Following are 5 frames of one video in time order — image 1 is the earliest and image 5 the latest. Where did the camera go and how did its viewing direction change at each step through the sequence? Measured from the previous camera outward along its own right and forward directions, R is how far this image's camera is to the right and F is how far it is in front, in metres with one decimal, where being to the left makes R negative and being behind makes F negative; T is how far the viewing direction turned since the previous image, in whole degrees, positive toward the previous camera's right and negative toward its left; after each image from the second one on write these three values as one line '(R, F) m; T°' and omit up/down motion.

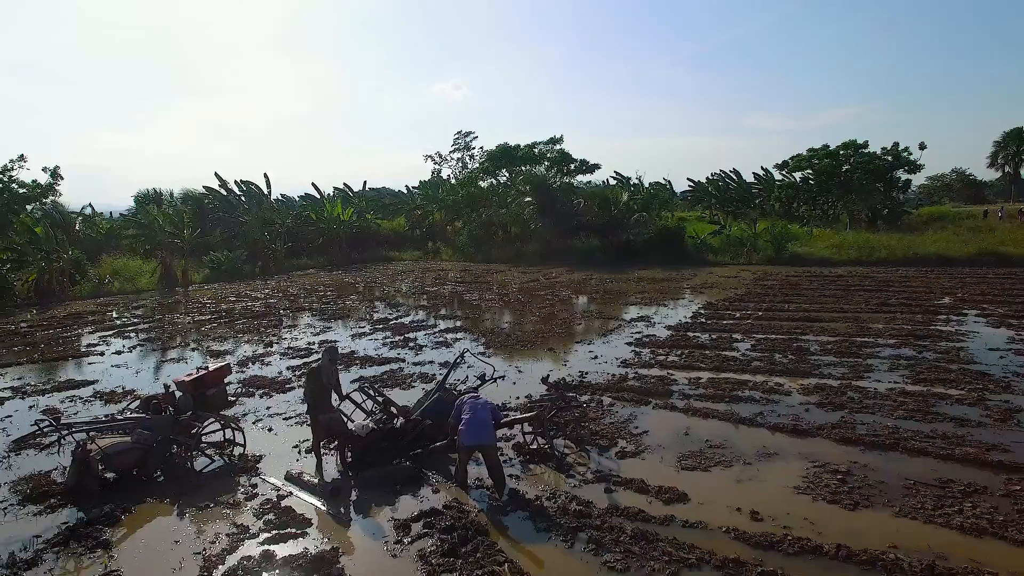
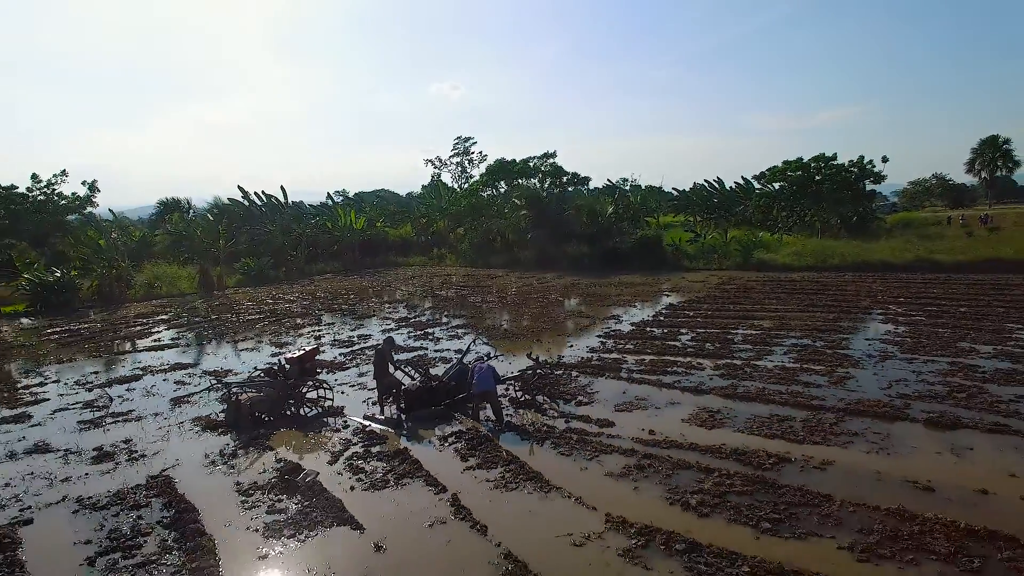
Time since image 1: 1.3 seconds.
(0.0, -2.8) m; 0°
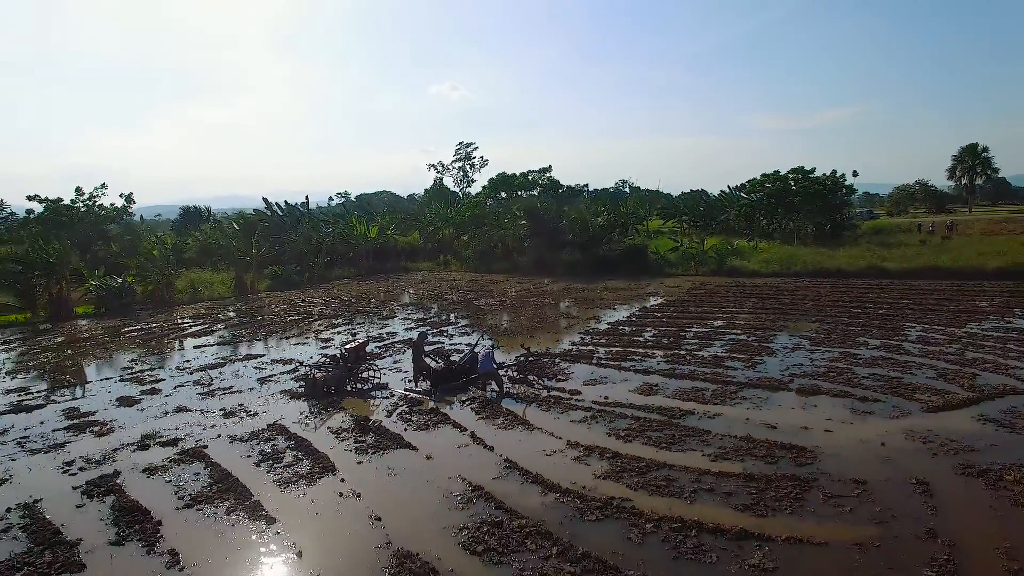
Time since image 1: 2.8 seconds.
(0.0, -3.0) m; 0°
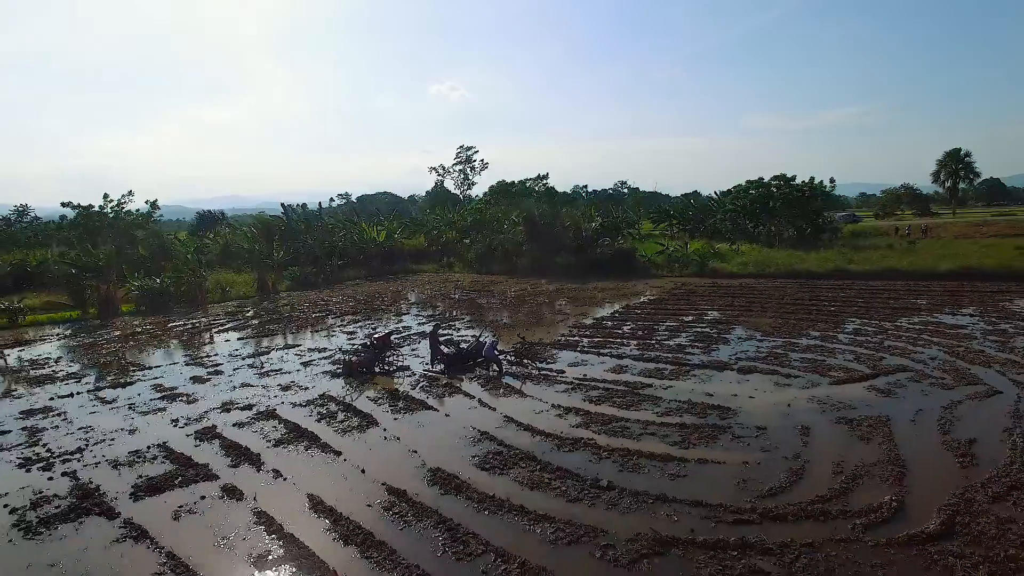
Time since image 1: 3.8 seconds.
(0.0, -2.5) m; 0°
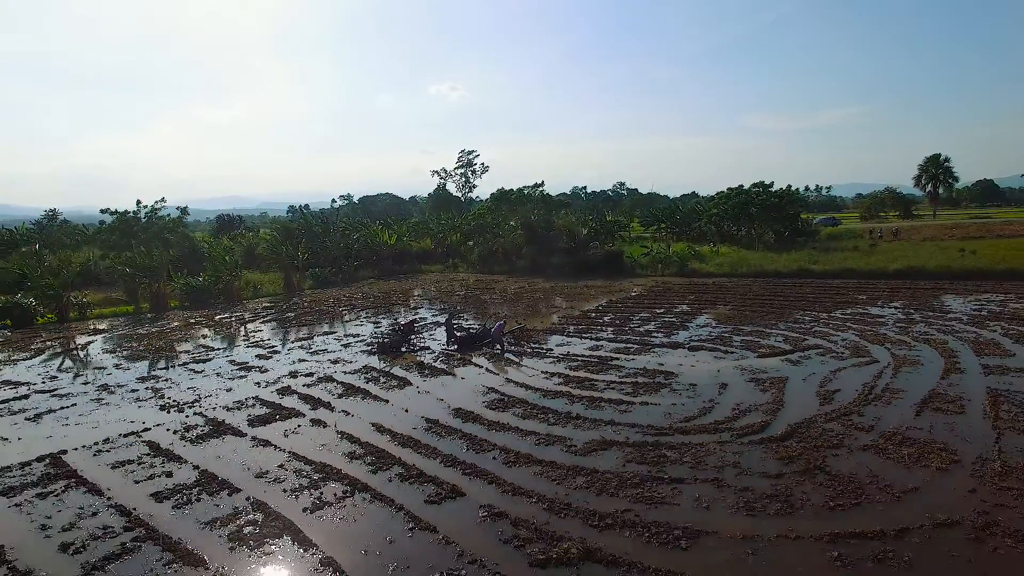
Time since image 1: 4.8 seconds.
(0.0, -3.3) m; 0°
